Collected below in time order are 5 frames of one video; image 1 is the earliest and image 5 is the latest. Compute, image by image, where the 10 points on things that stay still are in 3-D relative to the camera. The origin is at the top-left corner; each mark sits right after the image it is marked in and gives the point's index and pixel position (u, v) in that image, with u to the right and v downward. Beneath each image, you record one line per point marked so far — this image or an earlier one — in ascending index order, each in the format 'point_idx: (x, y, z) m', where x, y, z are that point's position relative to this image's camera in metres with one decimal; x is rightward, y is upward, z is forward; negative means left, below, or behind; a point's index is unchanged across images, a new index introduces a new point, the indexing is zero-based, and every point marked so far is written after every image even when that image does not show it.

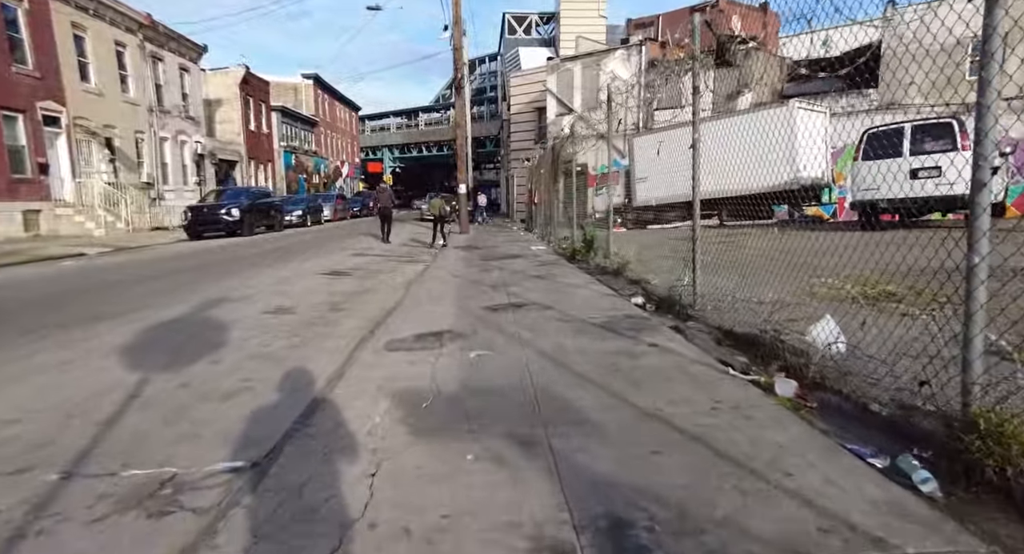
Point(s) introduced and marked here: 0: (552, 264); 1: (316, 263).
0: (+0.7, +0.2, +9.4) m
1: (-3.7, +0.3, +11.1) m
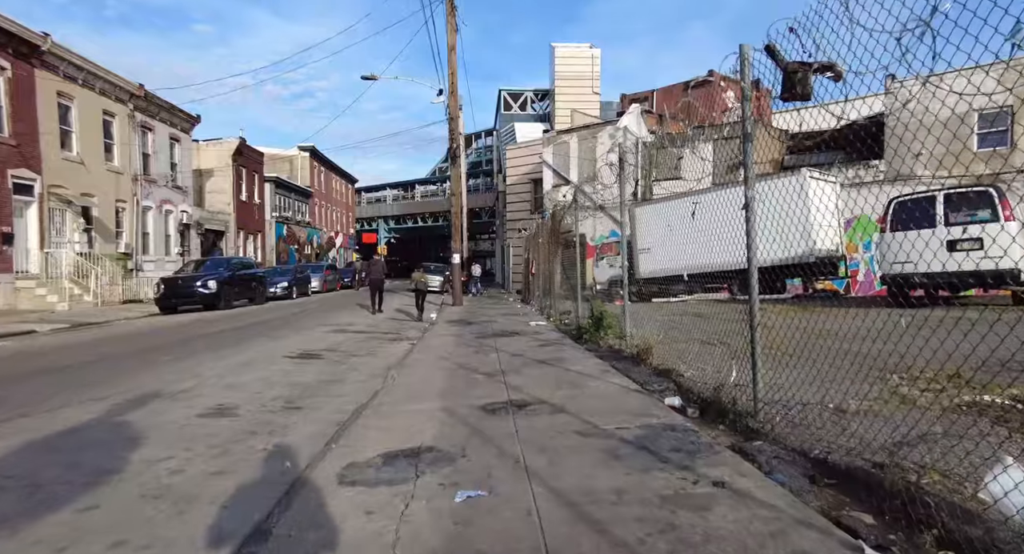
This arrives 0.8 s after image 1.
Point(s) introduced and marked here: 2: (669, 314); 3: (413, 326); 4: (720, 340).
0: (+0.6, -1.0, +8.2) m
1: (-3.8, -1.1, +9.8) m
2: (+2.7, -0.7, +10.2) m
3: (-2.2, -1.1, +12.9) m
4: (+2.4, -0.7, +6.6) m
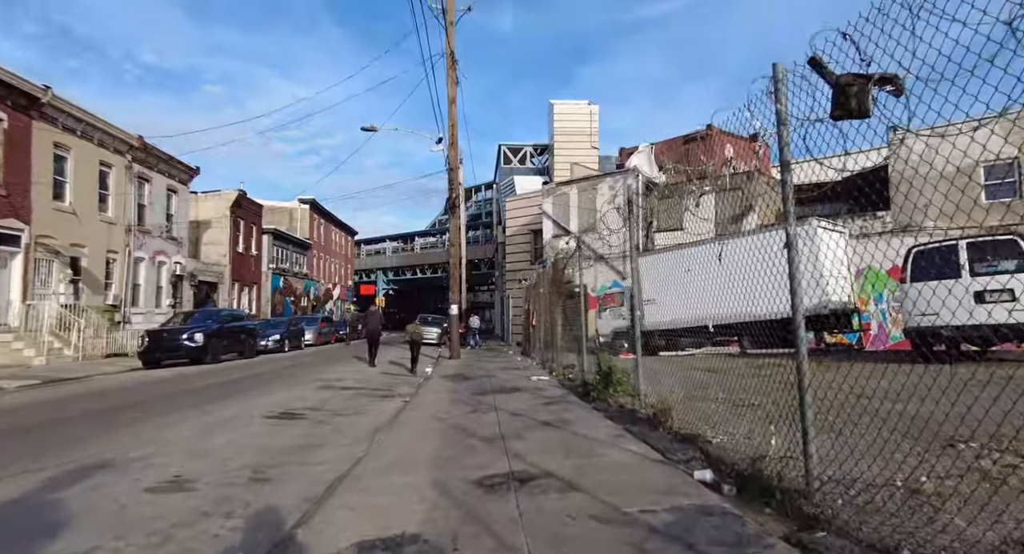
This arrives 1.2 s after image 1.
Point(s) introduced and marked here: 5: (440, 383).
0: (+0.6, -1.6, +7.5) m
1: (-3.8, -1.9, +9.1) m
2: (+2.7, -1.5, +9.5) m
3: (-2.2, -2.2, +12.2) m
4: (+2.4, -1.2, +6.0) m
5: (-1.4, -2.1, +11.5) m
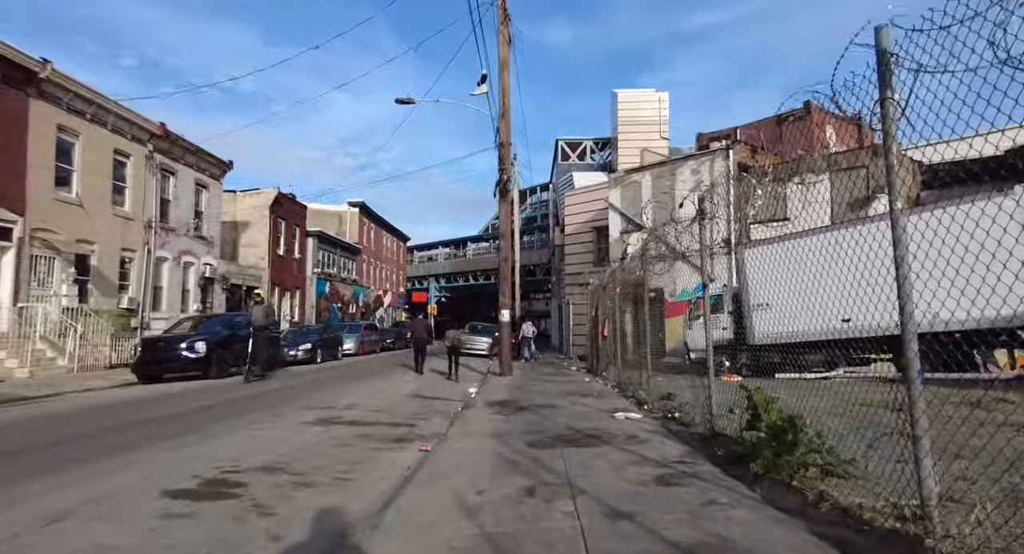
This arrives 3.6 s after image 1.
0: (+1.3, -1.4, +4.1) m
1: (-2.9, -1.8, +6.1) m
2: (+3.6, -1.3, +5.9) m
3: (-1.1, -2.1, +9.0) m
4: (+2.9, -1.0, +2.4) m
5: (-0.4, -2.0, +8.3) m
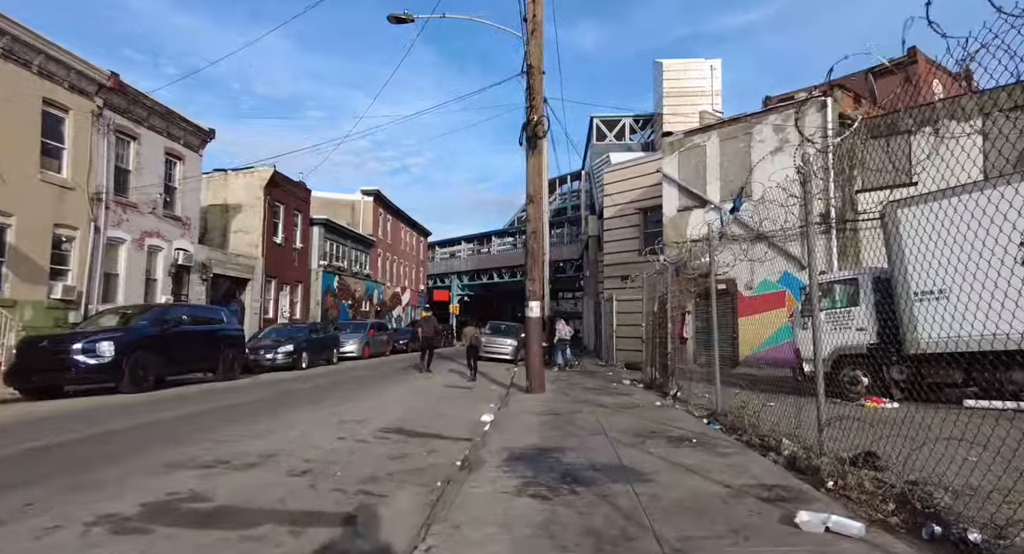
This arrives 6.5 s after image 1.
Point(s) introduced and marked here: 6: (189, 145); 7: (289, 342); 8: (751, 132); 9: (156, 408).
0: (+1.4, -1.0, -0.1) m
1: (-2.7, -1.3, +2.2) m
2: (+3.7, -0.9, +1.6) m
3: (-0.8, -1.7, +5.0) m
4: (+2.9, -0.6, -1.8) m
5: (-0.1, -1.6, +4.2) m
6: (-11.0, +4.5, +19.8) m
7: (-6.5, -1.9, +17.2) m
8: (+6.6, +4.1, +16.3) m
9: (-5.7, -2.1, +9.2) m
